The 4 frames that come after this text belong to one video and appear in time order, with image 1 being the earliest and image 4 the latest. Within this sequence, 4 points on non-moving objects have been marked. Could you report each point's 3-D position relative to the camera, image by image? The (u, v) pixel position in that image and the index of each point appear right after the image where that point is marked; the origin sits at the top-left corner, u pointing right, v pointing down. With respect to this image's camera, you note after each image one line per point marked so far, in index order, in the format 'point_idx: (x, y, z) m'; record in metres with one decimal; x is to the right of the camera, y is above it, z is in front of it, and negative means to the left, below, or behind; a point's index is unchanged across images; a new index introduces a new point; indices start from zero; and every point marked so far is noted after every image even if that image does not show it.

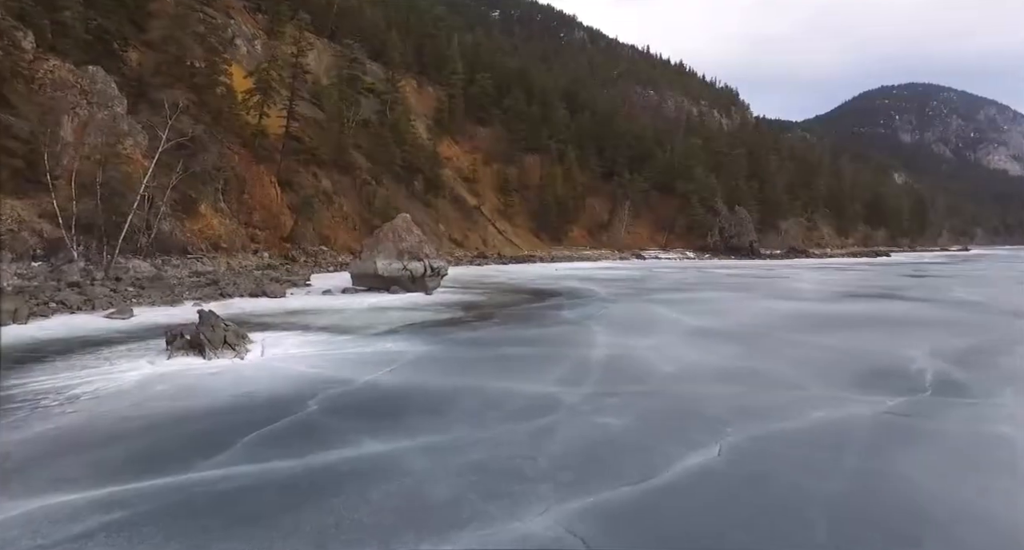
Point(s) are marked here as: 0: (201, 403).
0: (-3.4, -1.4, +7.1) m
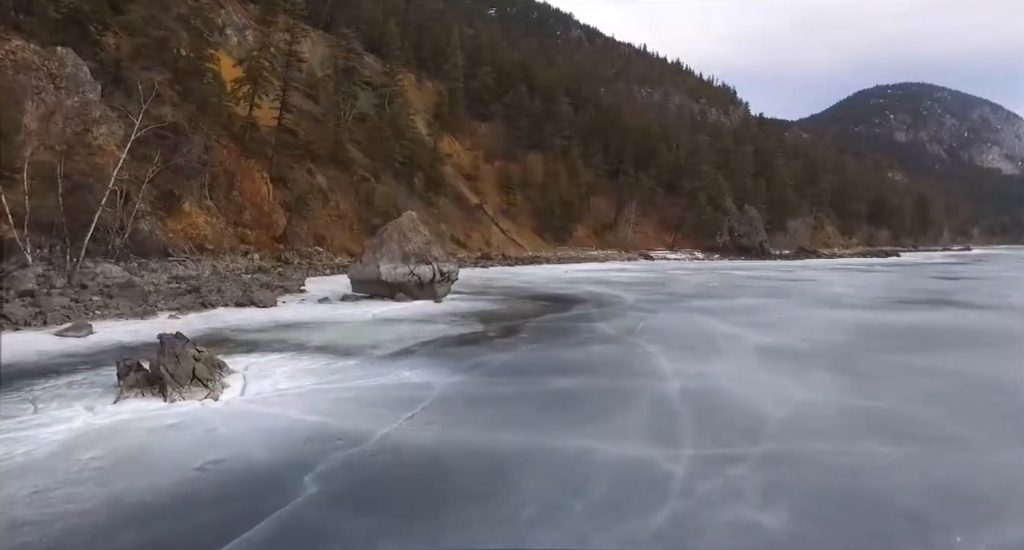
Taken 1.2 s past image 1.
0: (-2.7, -1.6, +4.9) m
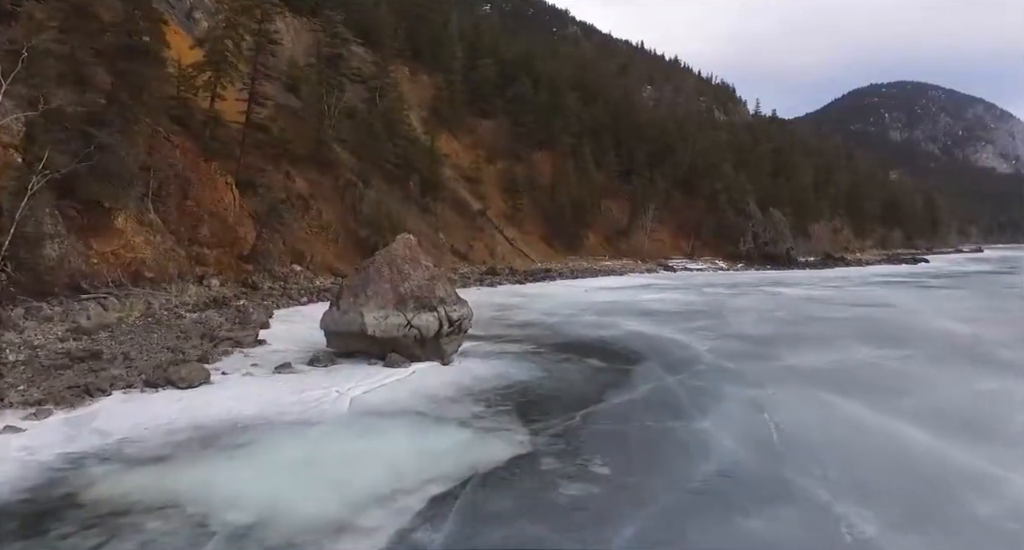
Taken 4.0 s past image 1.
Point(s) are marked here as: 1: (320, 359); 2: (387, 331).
0: (-1.8, -2.6, -0.5) m
1: (-3.8, -1.7, +12.9) m
2: (-2.5, -1.1, +13.2) m
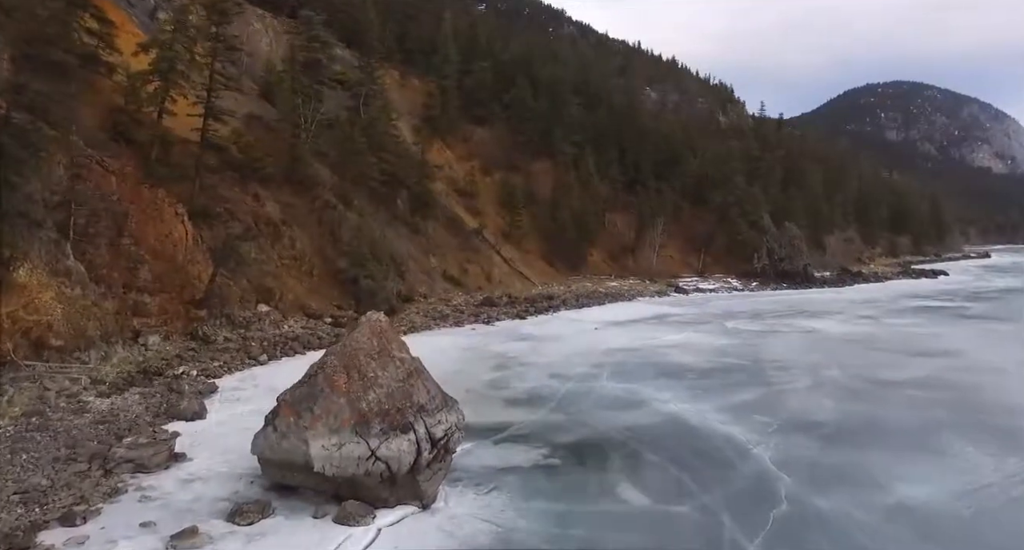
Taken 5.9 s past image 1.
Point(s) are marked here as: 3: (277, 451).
0: (-1.7, -4.2, -4.5) m
1: (-3.7, -3.2, +9.0) m
2: (-2.4, -2.7, +9.2) m
3: (-3.4, -2.6, +9.5) m
